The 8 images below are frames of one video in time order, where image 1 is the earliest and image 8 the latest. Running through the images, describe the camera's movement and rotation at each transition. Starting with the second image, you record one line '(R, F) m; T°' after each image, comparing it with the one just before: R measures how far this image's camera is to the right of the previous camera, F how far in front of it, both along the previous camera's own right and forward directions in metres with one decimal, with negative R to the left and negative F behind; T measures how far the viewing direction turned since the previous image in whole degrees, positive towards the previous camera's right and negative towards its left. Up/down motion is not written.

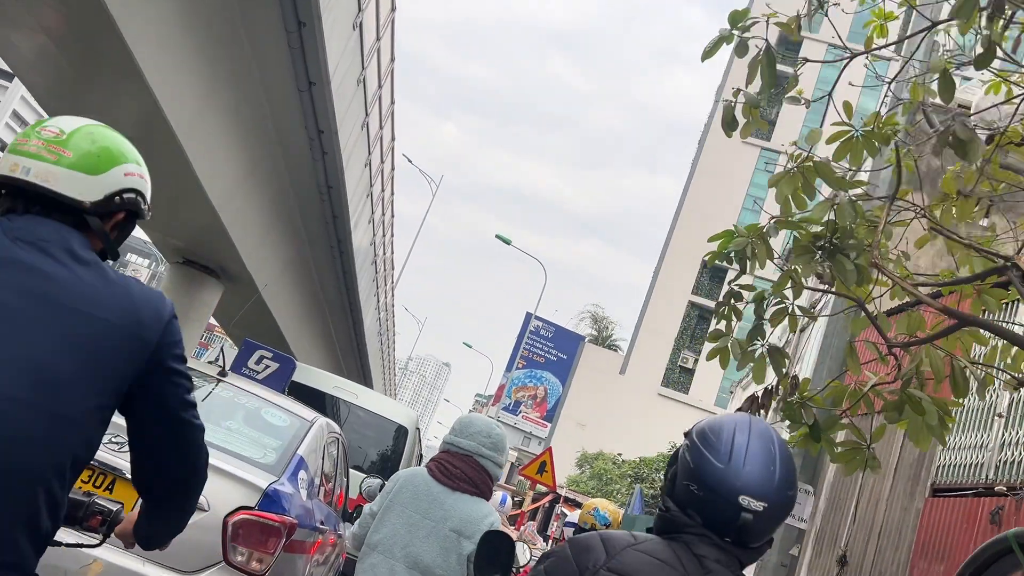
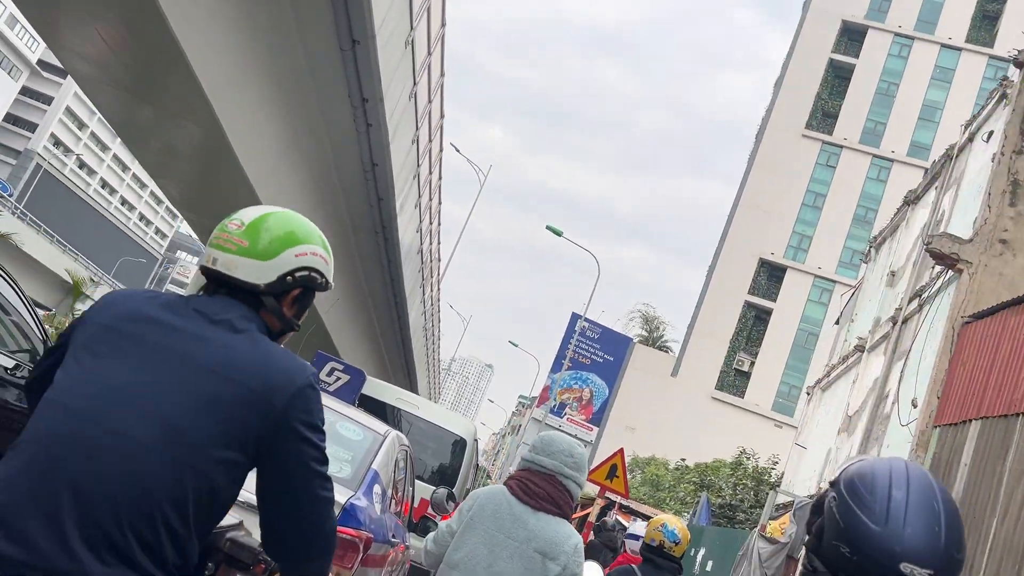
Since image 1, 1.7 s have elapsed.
(-0.1, +0.7) m; -3°
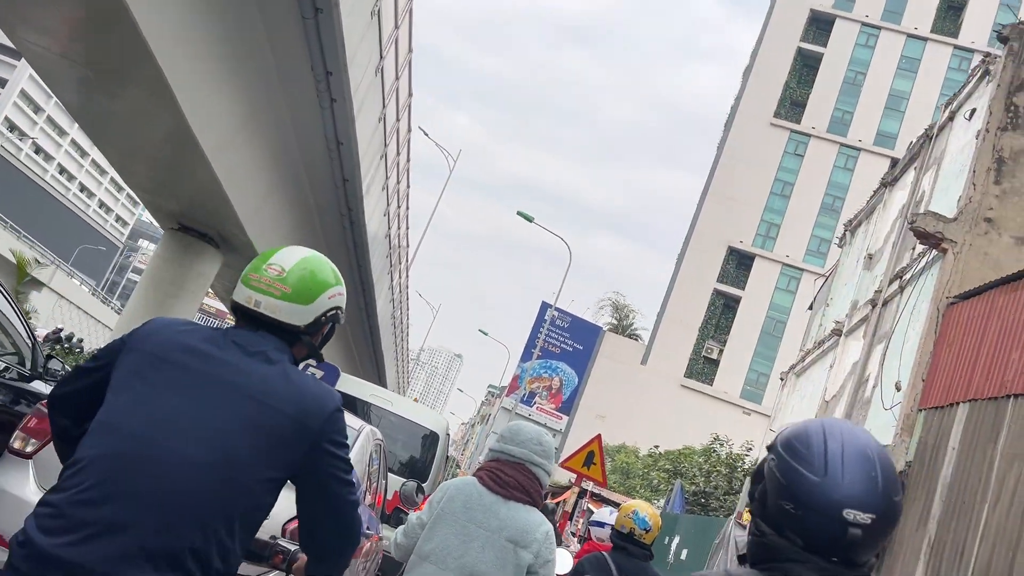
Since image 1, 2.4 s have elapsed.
(0.0, +0.2) m; +2°
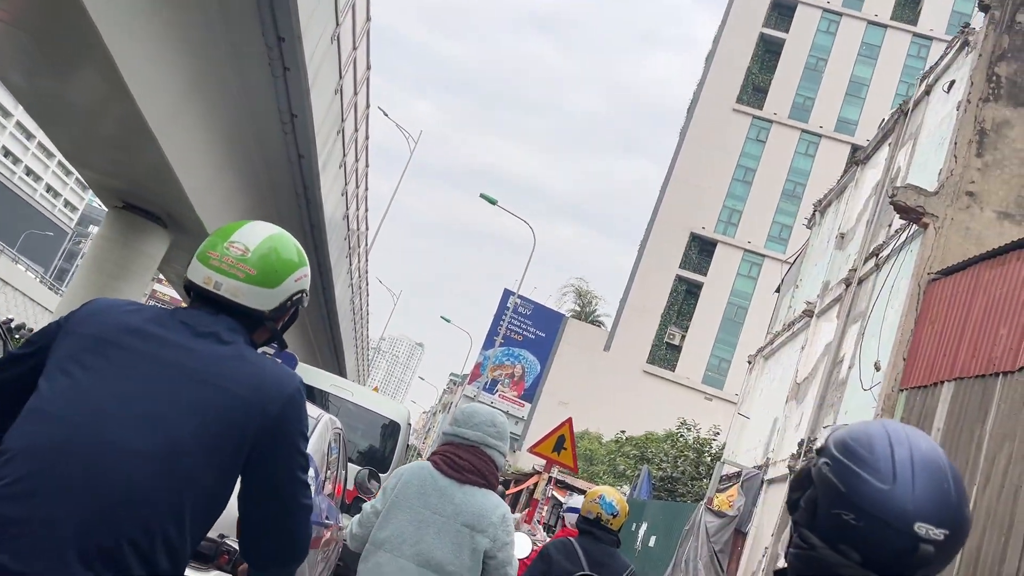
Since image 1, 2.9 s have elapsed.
(0.0, +0.3) m; +3°
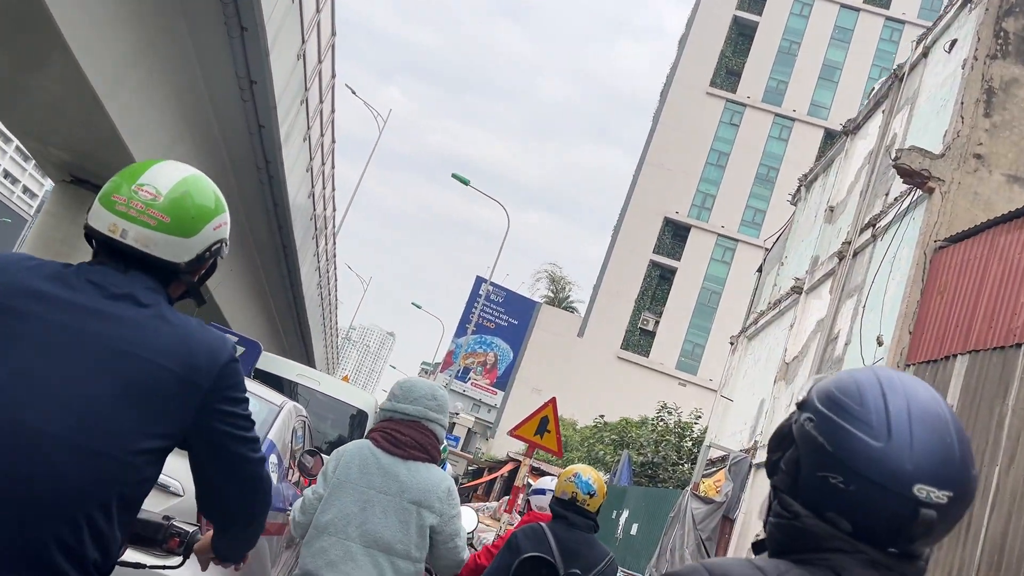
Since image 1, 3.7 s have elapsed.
(0.0, +0.4) m; +2°
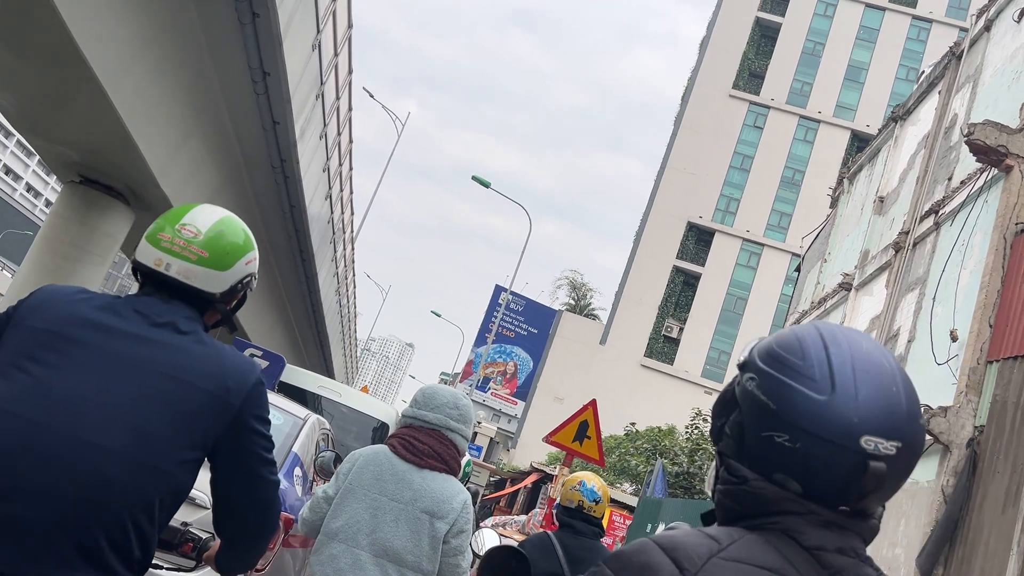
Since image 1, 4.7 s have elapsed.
(-0.1, +0.4) m; -1°
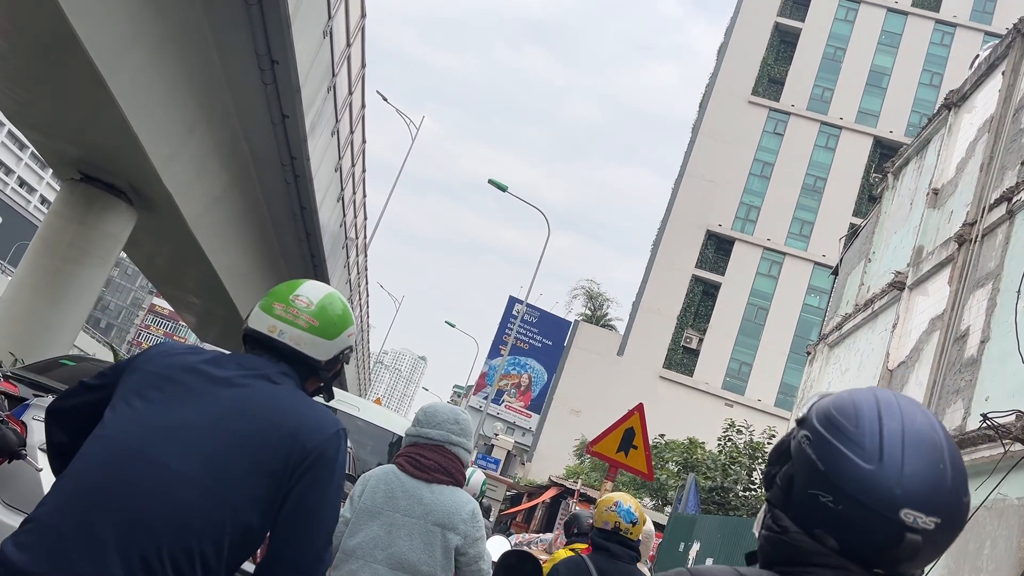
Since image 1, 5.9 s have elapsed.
(-0.1, +0.4) m; -1°
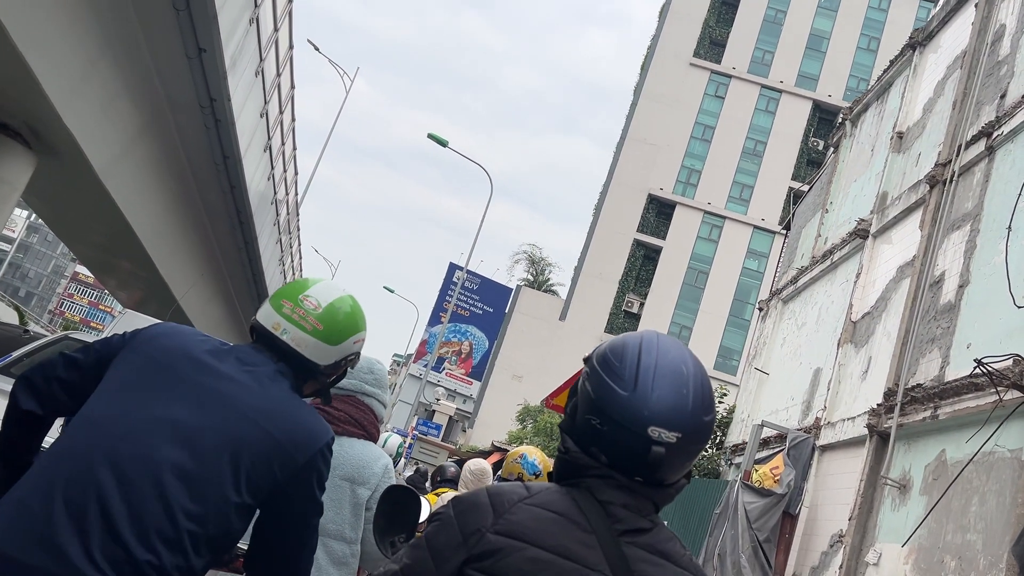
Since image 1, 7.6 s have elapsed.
(0.0, +0.4) m; +4°
